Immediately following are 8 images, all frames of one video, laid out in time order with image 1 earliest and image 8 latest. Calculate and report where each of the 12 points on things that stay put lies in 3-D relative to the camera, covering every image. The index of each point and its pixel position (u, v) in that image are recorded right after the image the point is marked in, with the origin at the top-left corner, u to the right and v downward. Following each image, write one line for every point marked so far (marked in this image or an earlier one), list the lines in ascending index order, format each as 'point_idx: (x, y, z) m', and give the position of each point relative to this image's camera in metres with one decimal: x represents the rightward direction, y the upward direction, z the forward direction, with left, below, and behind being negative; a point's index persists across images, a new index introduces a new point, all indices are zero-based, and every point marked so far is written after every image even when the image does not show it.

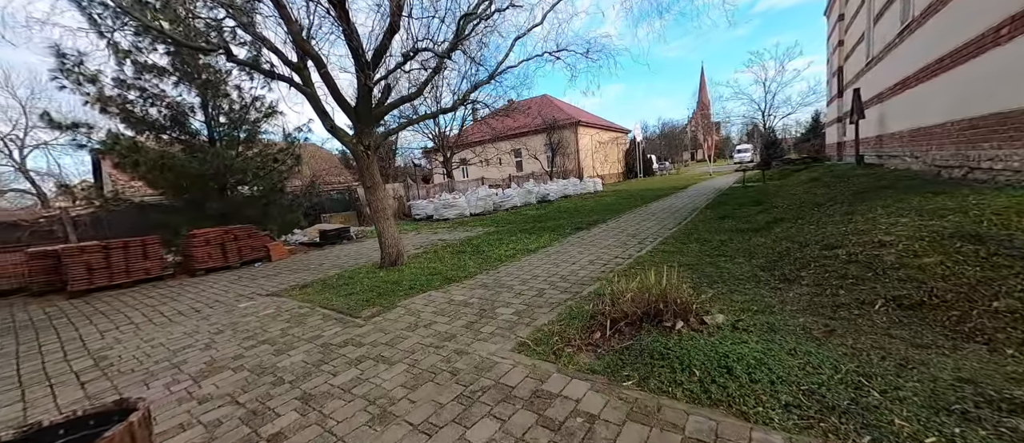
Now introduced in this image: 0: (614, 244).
0: (+1.8, -0.4, +6.8) m
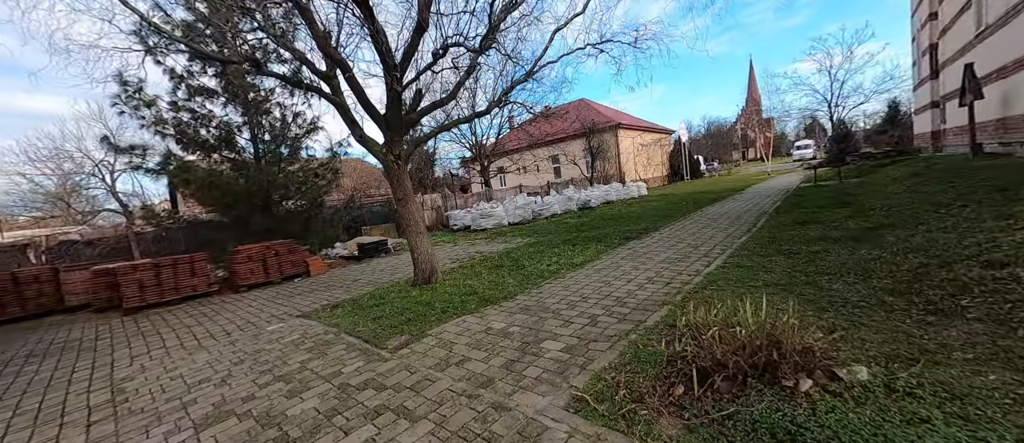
0: (+2.5, -0.6, +5.9) m
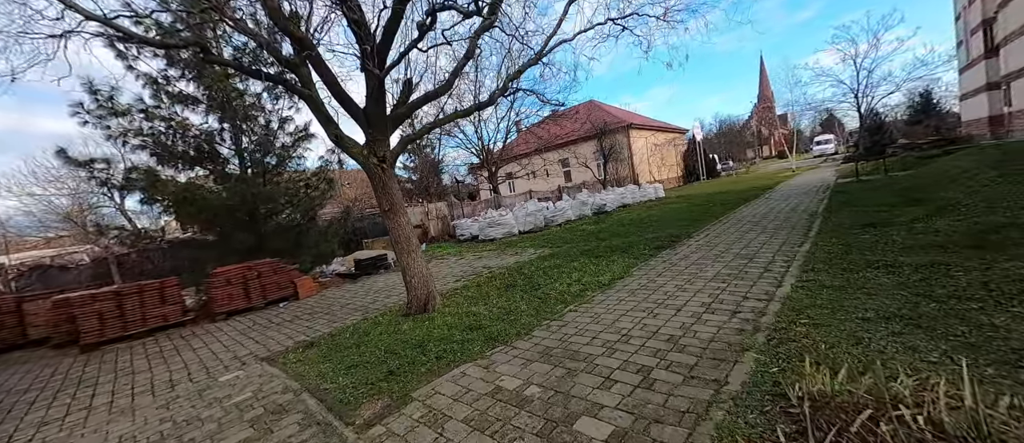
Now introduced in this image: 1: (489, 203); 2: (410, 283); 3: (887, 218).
0: (+2.7, -0.7, +4.8) m
1: (-1.0, +0.8, +17.1) m
2: (-1.2, -0.8, +4.6) m
3: (+6.9, 0.0, +6.9) m
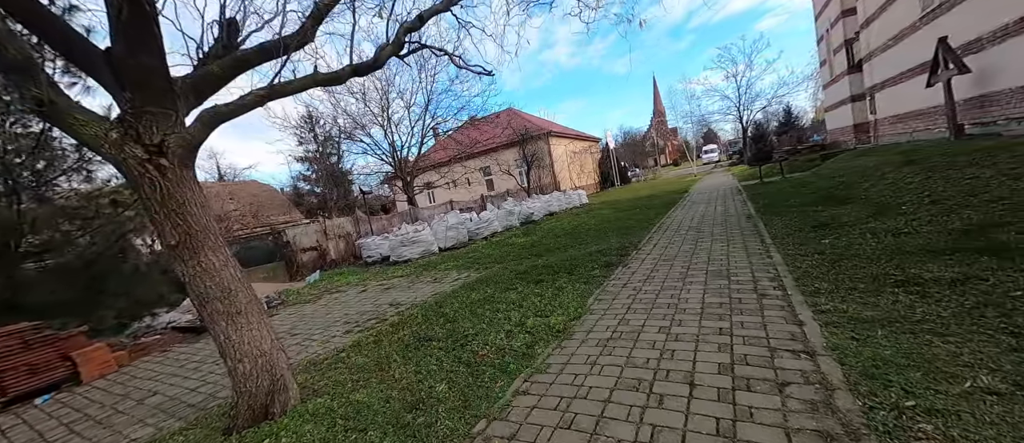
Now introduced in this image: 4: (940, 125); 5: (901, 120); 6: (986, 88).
0: (+1.9, -0.8, +3.6) m
1: (-4.3, +0.2, +14.9) m
2: (-1.9, -1.0, +2.6) m
3: (+5.6, 0.0, +6.6) m
4: (+11.4, +2.6, +10.2) m
5: (+12.8, +3.4, +12.6) m
6: (+10.1, +2.9, +8.2) m
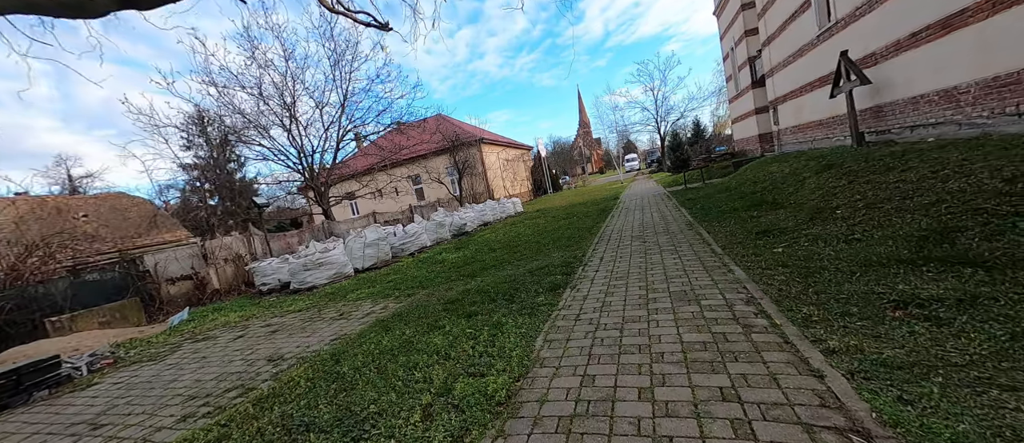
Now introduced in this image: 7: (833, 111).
0: (+1.3, -0.9, +2.8) m
1: (-6.8, -0.4, +12.9) m
2: (-2.2, -1.2, +1.1) m
3: (+4.4, -0.1, +6.4) m
4: (+9.5, +2.6, +11.0) m
5: (+10.4, +3.3, +13.7) m
6: (+8.5, +2.9, +8.8) m
7: (+9.3, +3.2, +10.9) m
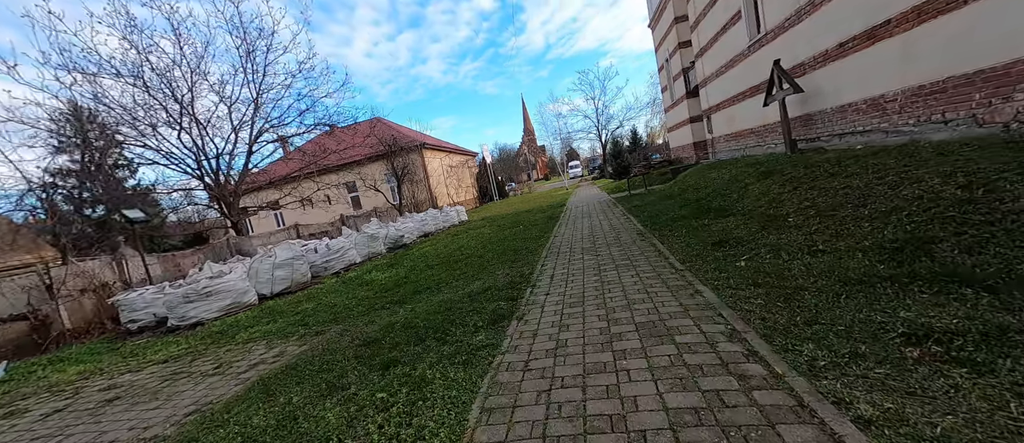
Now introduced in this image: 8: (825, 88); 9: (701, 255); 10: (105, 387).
0: (+0.9, -1.0, +2.0) m
1: (-8.5, -0.8, +10.9) m
2: (-2.4, -1.4, -0.1) m
3: (+3.4, -0.2, +6.0) m
4: (+7.7, +2.4, +11.4) m
5: (+8.2, +3.1, +14.1) m
6: (+7.1, +2.8, +9.1) m
7: (+7.5, +3.0, +11.2) m
8: (+6.8, +2.9, +8.2) m
9: (+2.7, -0.4, +5.4) m
10: (-4.6, -1.9, +4.3) m
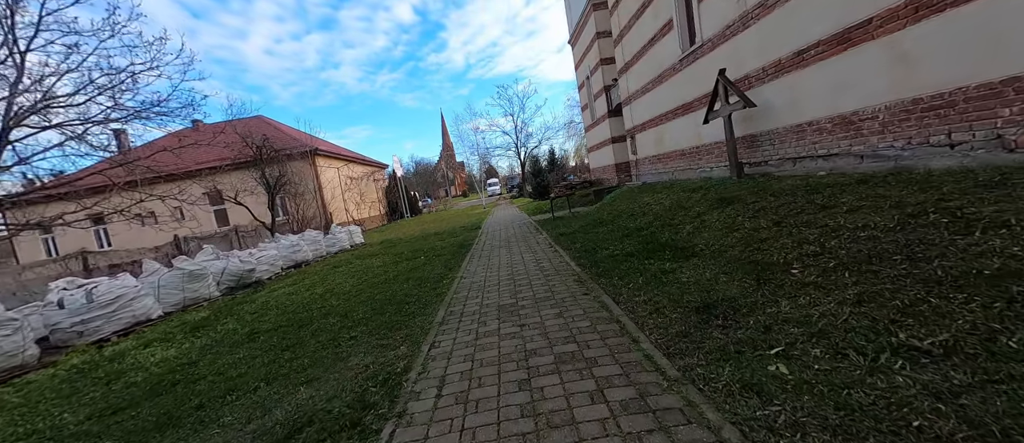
0: (+0.5, -1.4, -0.4) m
1: (-10.6, -1.4, +6.2) m
2: (-2.2, -1.6, -3.2) m
3: (+2.1, -0.8, +4.1) m
4: (+5.2, +1.6, +10.3) m
5: (+5.1, +2.2, +13.1) m
6: (+5.1, +2.0, +7.9) m
7: (+5.0, +2.2, +10.2) m
8: (+5.0, +2.2, +7.0) m
9: (+1.6, -1.0, +3.2) m
10: (-5.4, -2.2, +0.6) m
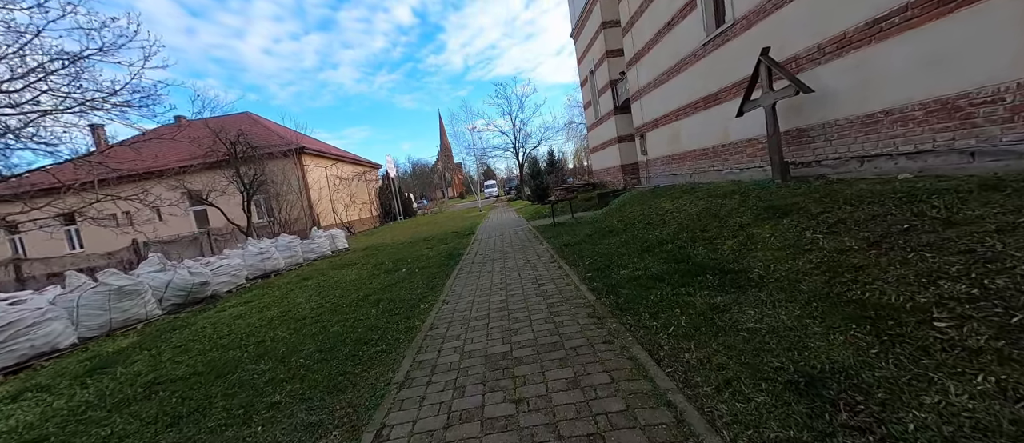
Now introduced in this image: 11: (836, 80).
0: (+0.5, -1.5, -1.8) m
1: (-10.7, -1.5, +4.7) m
2: (-2.3, -1.7, -4.7) m
3: (+2.1, -0.9, +2.7) m
4: (+5.1, +1.3, +8.9) m
5: (+5.0, +1.9, +11.8) m
6: (+5.0, +1.8, +6.6) m
7: (+4.9, +2.0, +8.8) m
8: (+4.9, +2.0, +5.7) m
9: (+1.5, -1.1, +1.8) m
10: (-5.5, -2.3, -0.9) m
11: (+5.0, +2.2, +5.8) m
